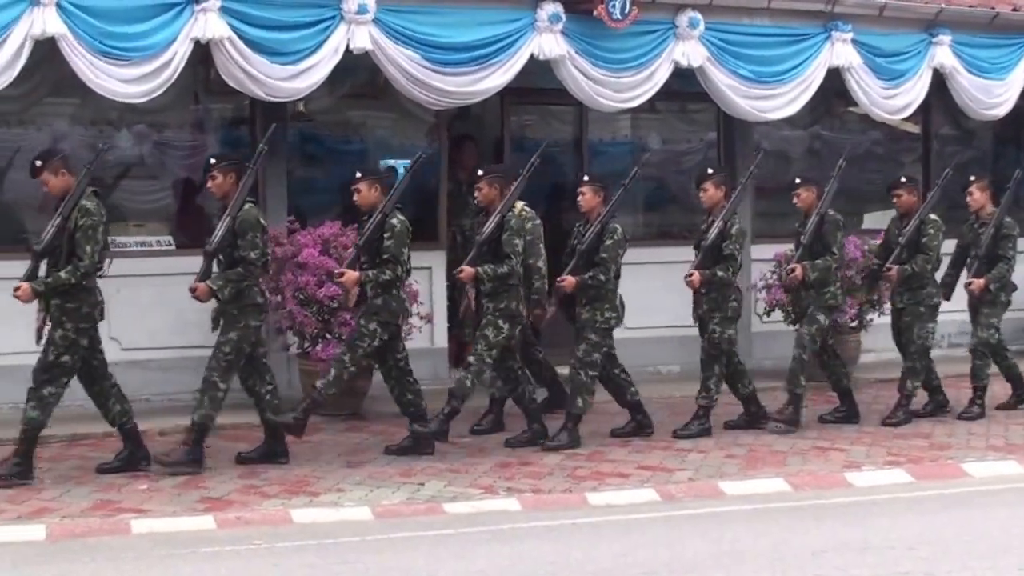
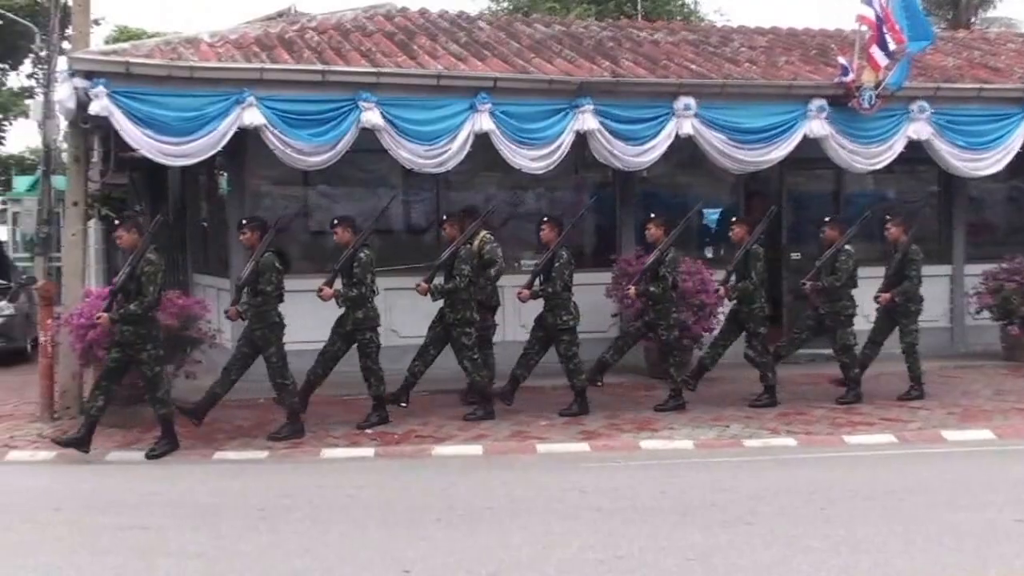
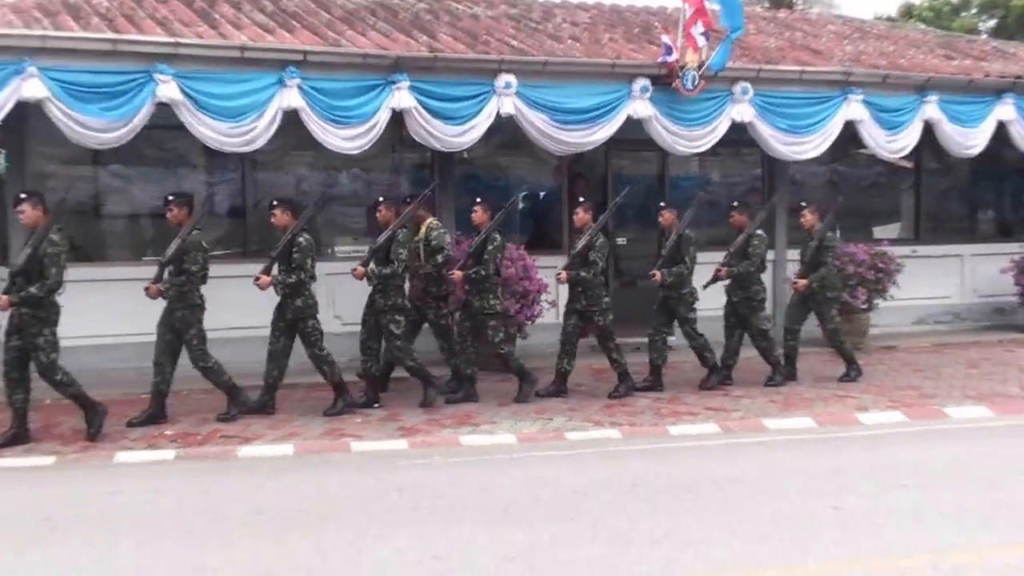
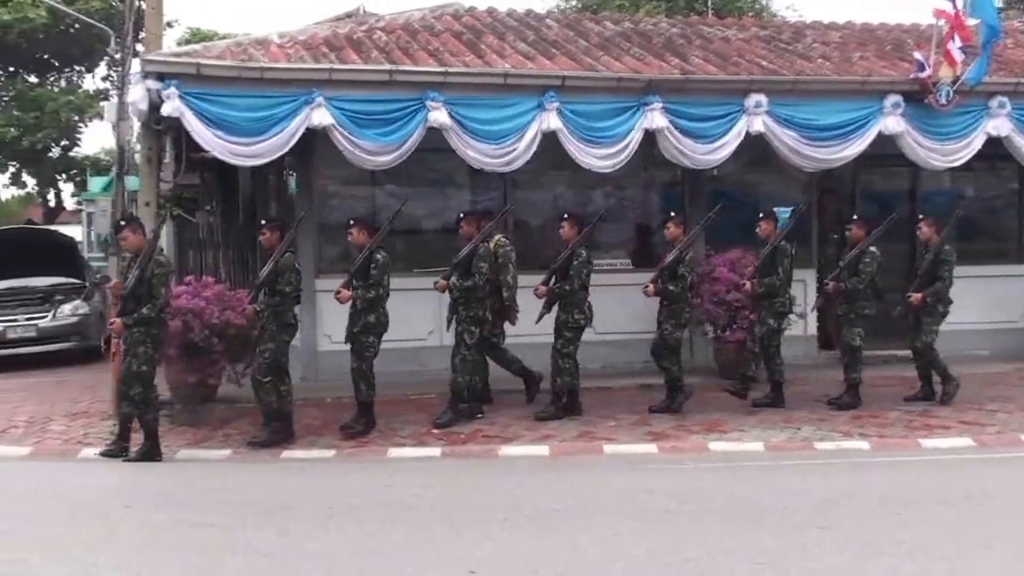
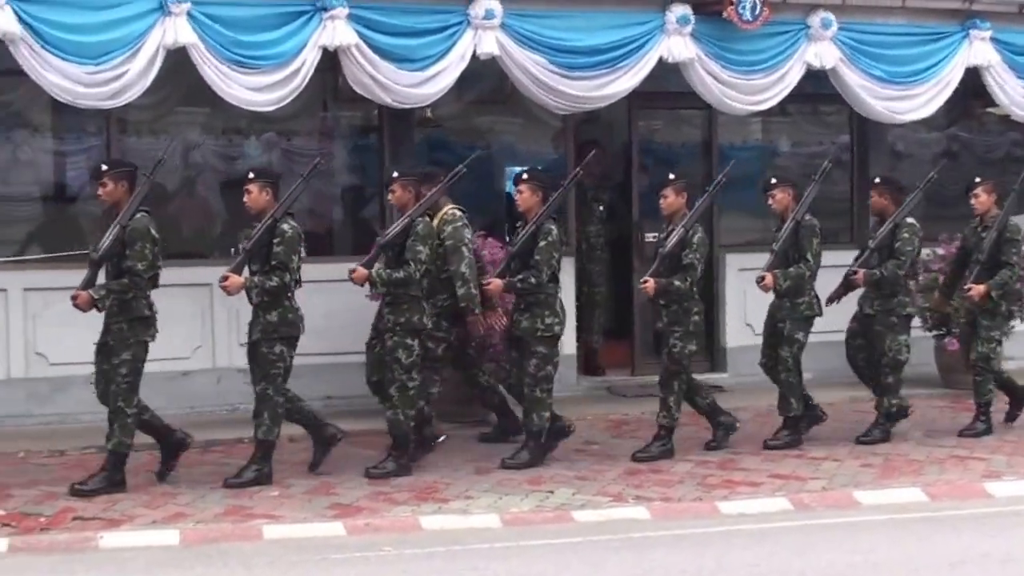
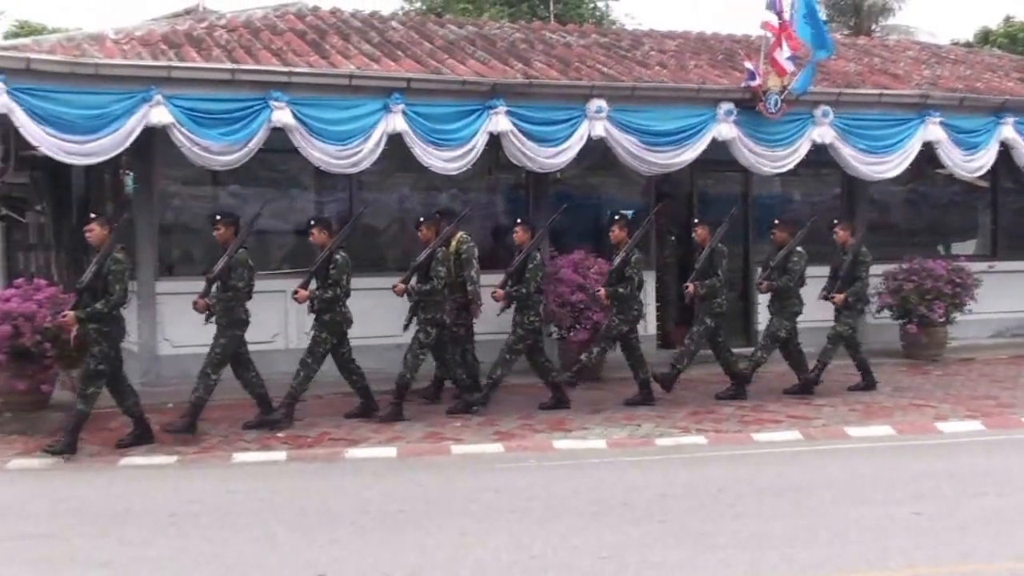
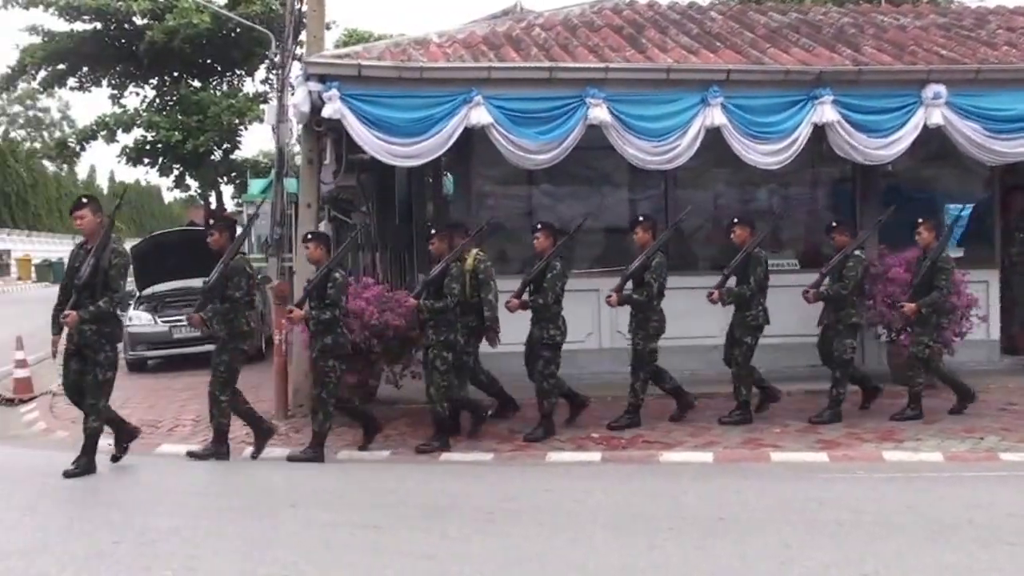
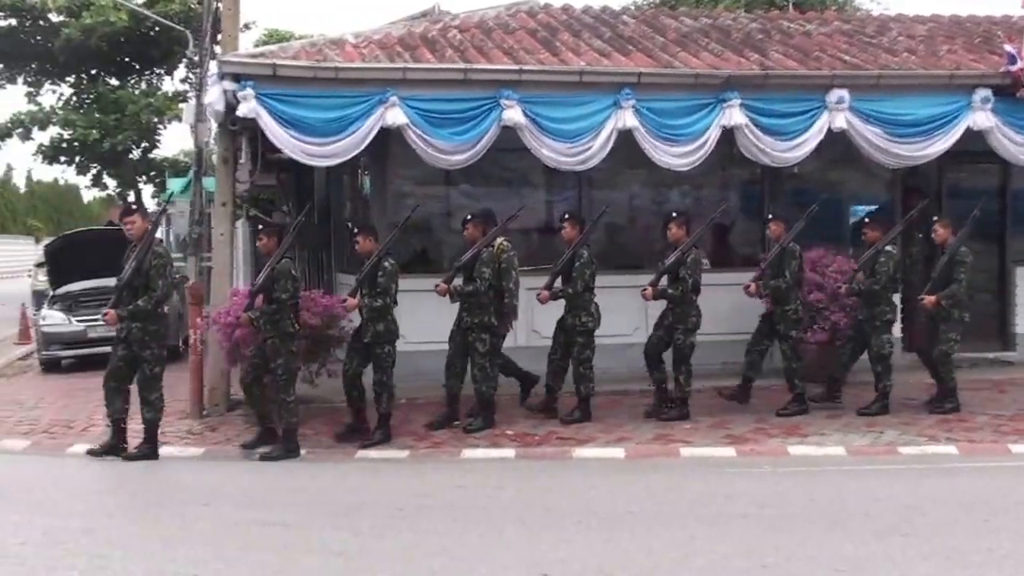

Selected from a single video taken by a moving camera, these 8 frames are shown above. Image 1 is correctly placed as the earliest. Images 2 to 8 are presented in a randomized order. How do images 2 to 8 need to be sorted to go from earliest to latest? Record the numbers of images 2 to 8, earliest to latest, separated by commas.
5, 3, 6, 2, 4, 8, 7
